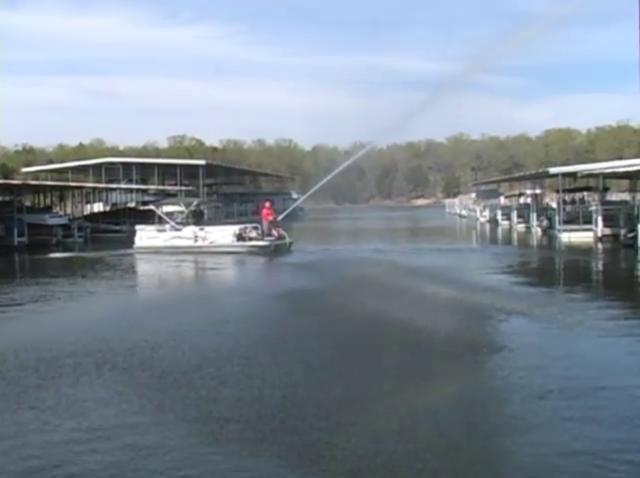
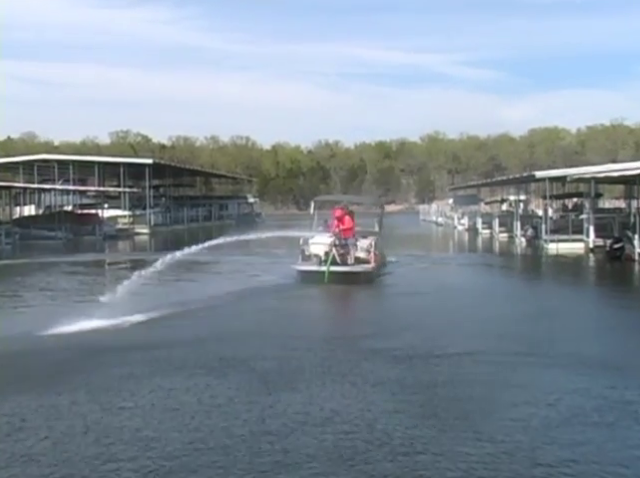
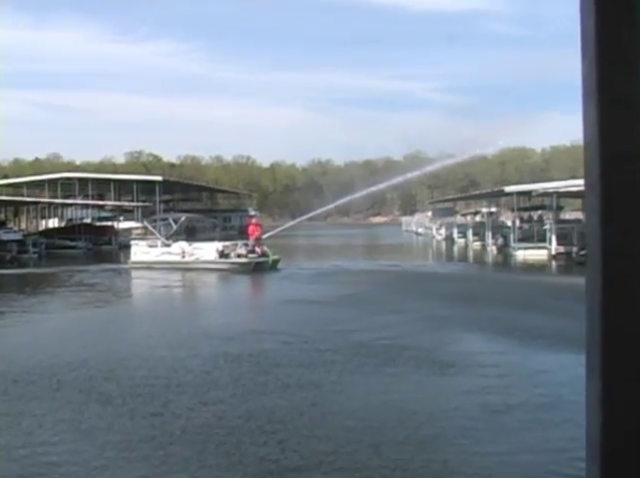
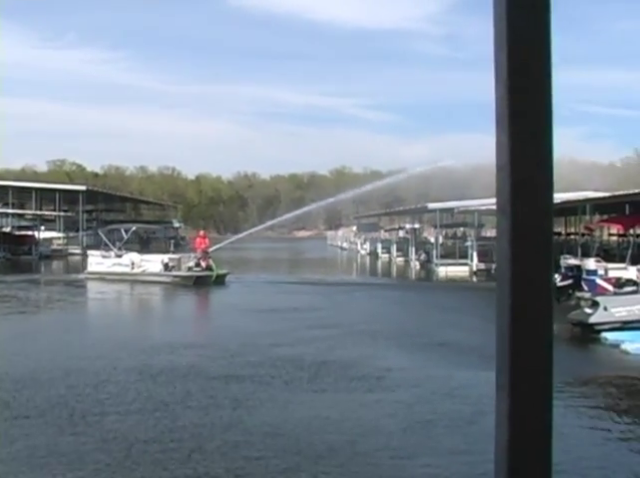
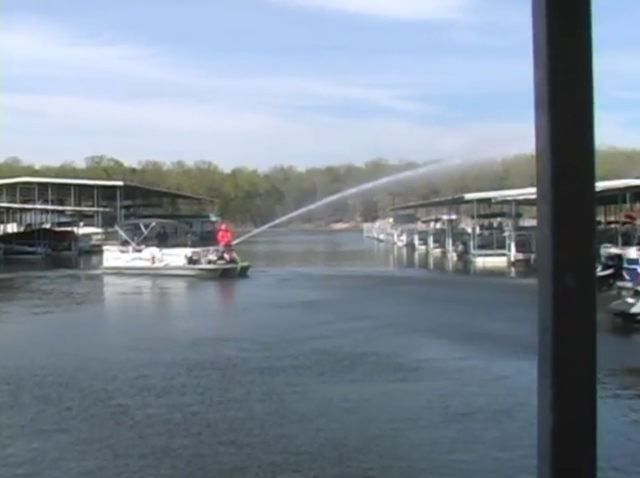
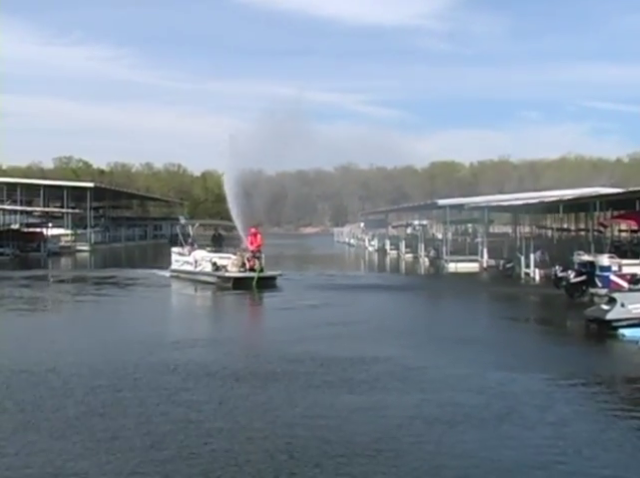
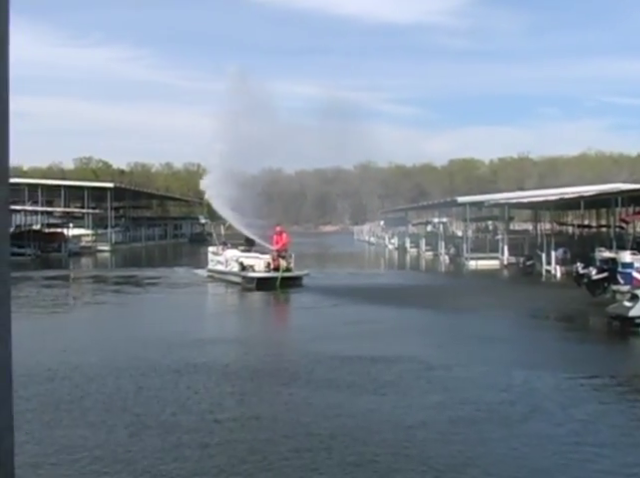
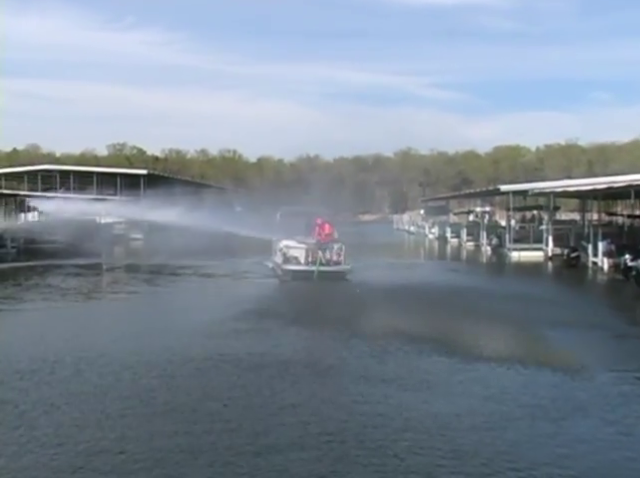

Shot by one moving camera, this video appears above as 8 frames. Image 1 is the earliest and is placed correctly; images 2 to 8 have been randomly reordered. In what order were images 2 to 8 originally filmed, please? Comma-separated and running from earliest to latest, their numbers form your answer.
3, 5, 4, 6, 7, 8, 2
